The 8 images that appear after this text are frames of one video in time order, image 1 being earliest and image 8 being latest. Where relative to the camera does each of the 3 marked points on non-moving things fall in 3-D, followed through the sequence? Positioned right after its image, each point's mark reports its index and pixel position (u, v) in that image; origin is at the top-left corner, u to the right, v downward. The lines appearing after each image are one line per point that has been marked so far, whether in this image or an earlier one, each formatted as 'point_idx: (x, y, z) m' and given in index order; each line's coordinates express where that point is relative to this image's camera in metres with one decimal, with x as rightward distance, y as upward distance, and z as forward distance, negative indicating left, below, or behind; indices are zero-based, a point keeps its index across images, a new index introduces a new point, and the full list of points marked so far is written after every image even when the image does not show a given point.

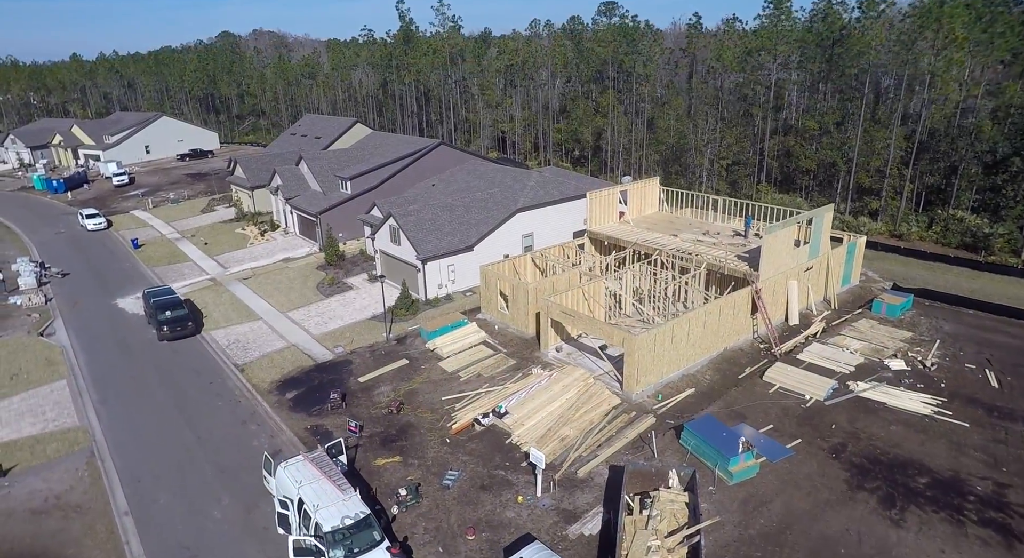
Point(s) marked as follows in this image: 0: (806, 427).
0: (+8.1, -4.1, +17.4) m
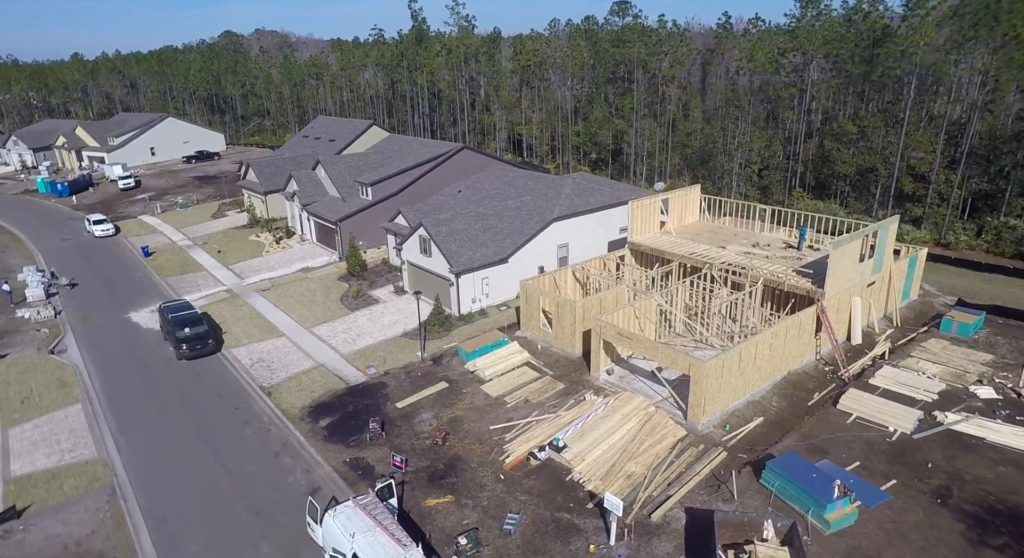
0: (+9.8, -4.7, +15.9) m
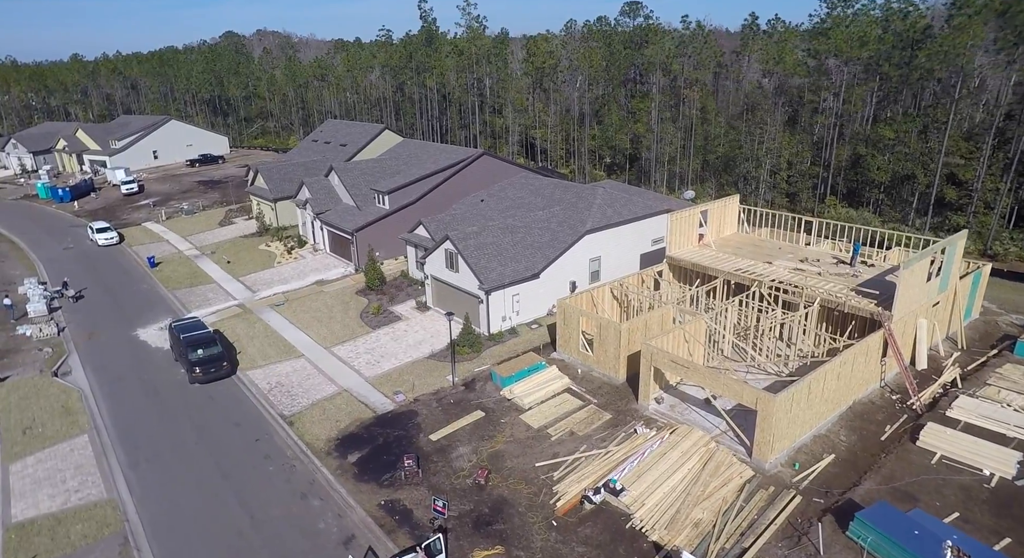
0: (+11.1, -5.4, +14.3) m
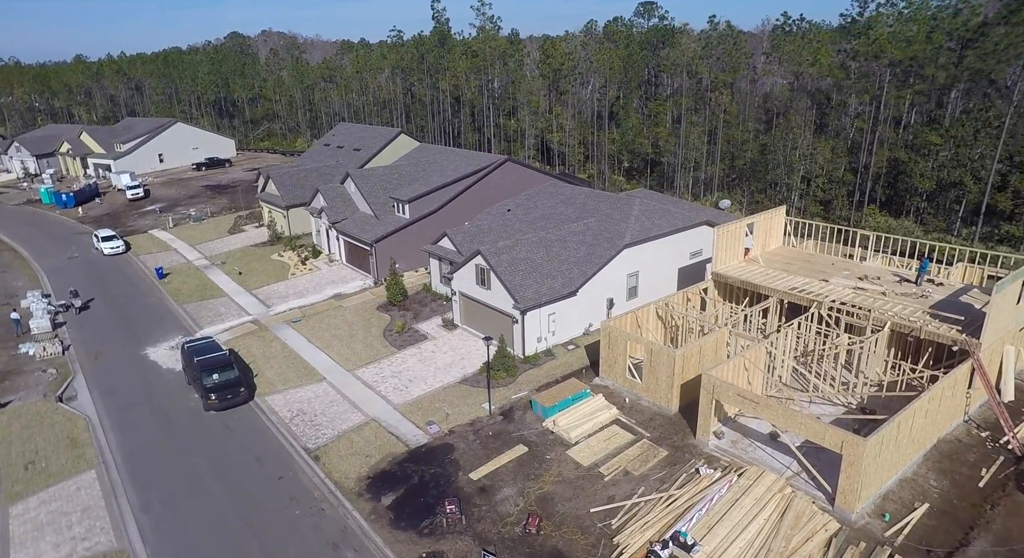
0: (+12.5, -6.1, +12.6) m
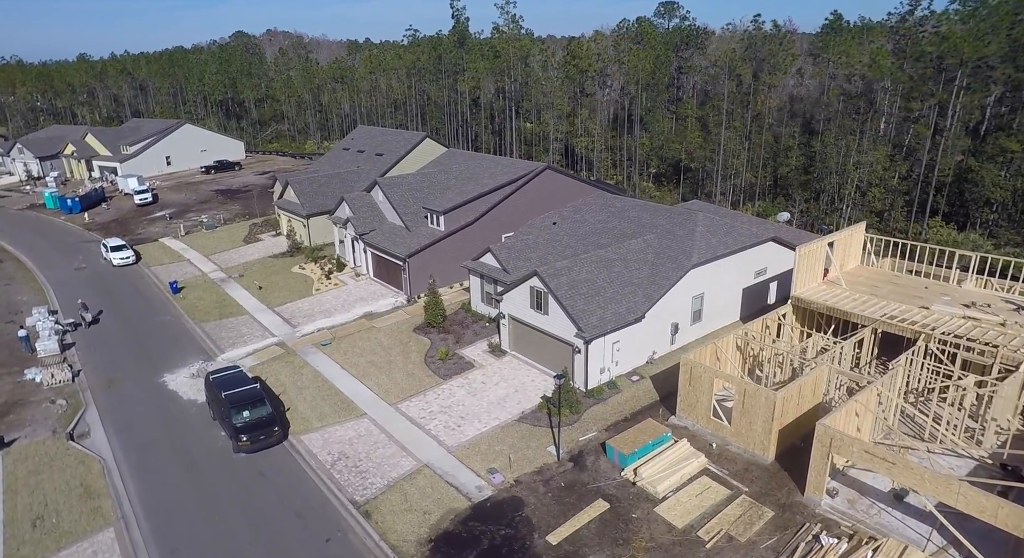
0: (+14.5, -6.9, +10.2) m
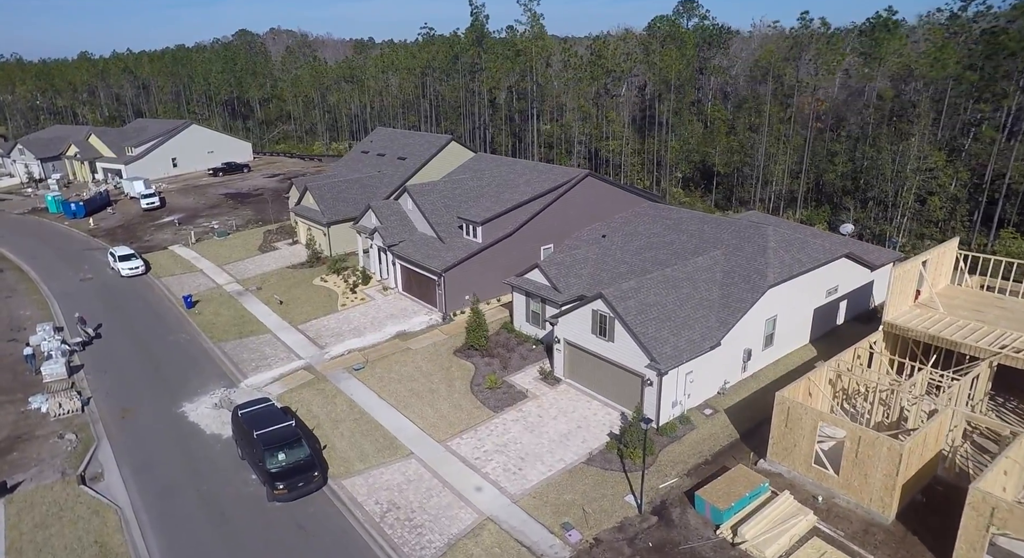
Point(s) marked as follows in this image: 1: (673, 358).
0: (+16.5, -7.7, +7.9) m
1: (+4.8, -2.3, +18.8) m
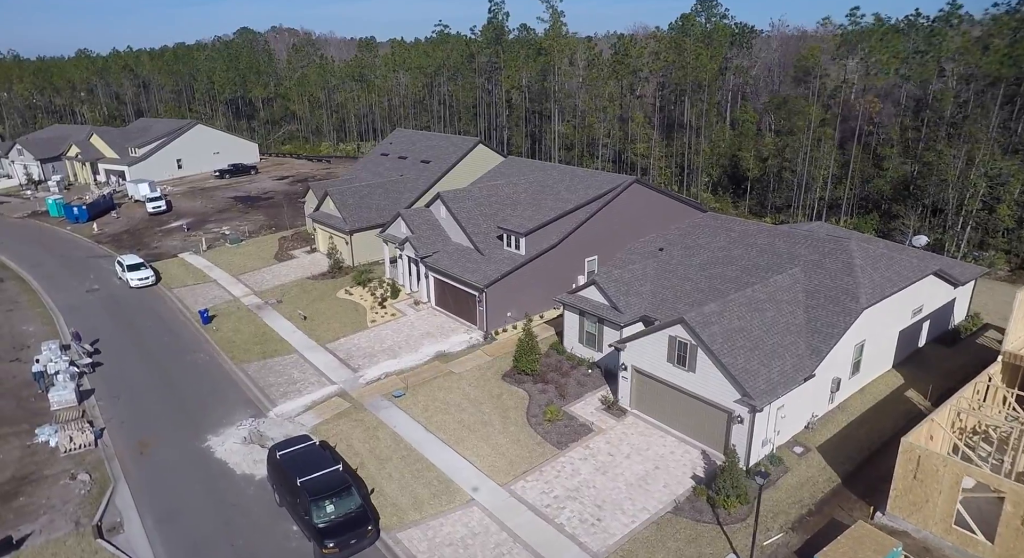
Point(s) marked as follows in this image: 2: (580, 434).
0: (+18.5, -8.4, +5.9) m
1: (+6.8, -3.0, +16.6) m
2: (+2.1, -4.7, +19.3) m
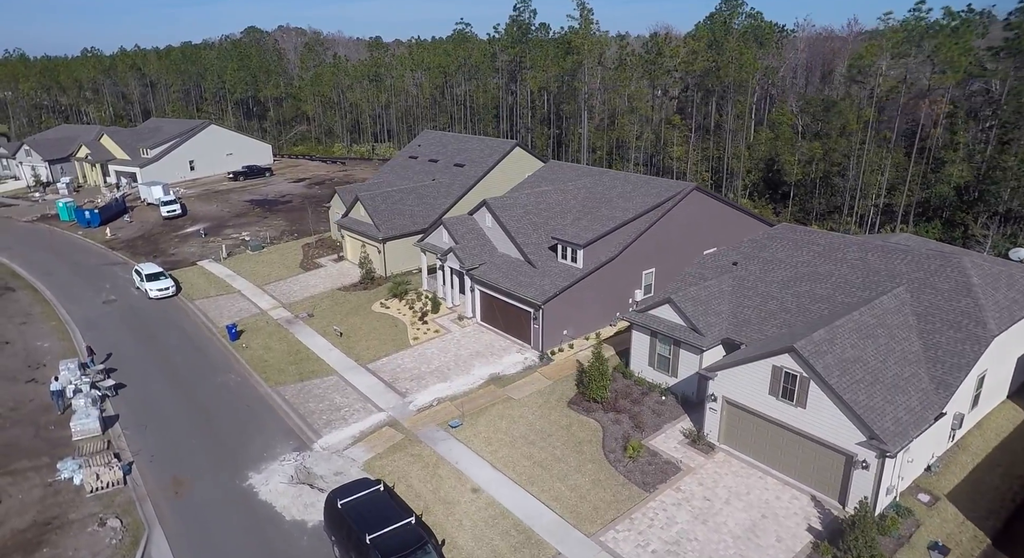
0: (+20.7, -9.0, +3.8) m
1: (+9.0, -3.6, +14.6) m
2: (+4.3, -5.3, +17.2) m
